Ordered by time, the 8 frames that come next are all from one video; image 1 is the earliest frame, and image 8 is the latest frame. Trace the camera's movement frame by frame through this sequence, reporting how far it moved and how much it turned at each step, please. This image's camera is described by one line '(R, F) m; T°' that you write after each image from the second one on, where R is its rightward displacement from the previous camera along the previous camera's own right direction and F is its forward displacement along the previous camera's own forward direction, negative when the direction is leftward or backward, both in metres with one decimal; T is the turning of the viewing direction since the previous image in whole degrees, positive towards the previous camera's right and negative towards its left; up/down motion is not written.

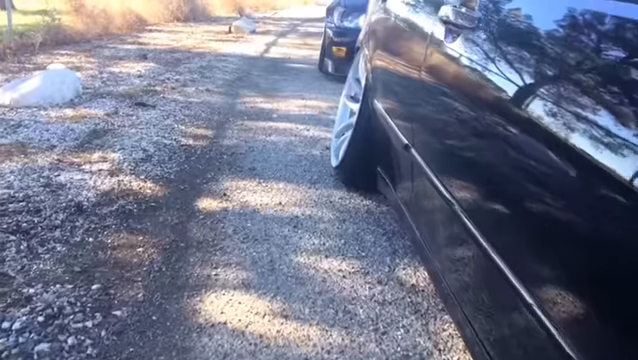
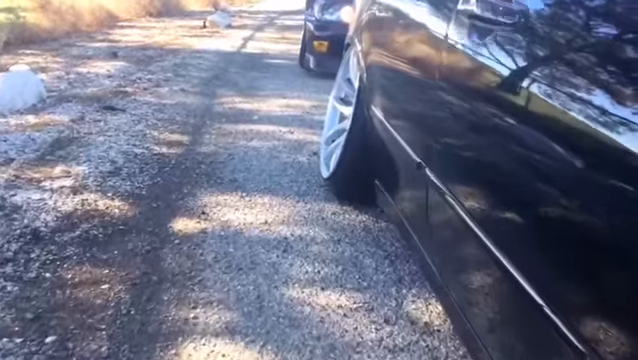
(-0.1, +0.5) m; +2°
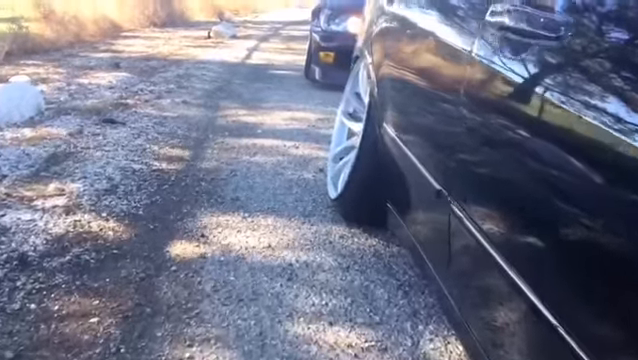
(0.0, +0.3) m; 0°
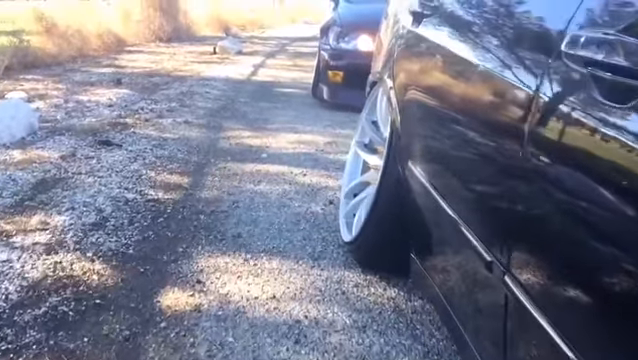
(0.0, +0.4) m; 0°
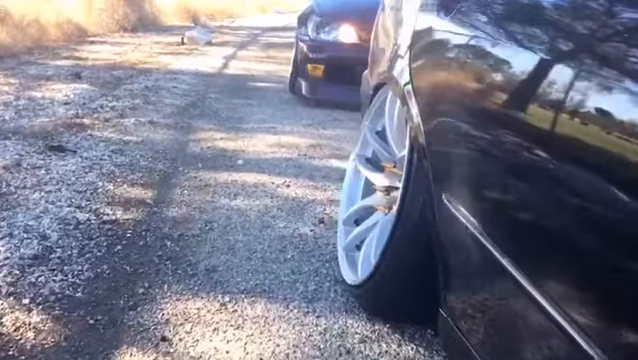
(-0.1, +0.7) m; +3°
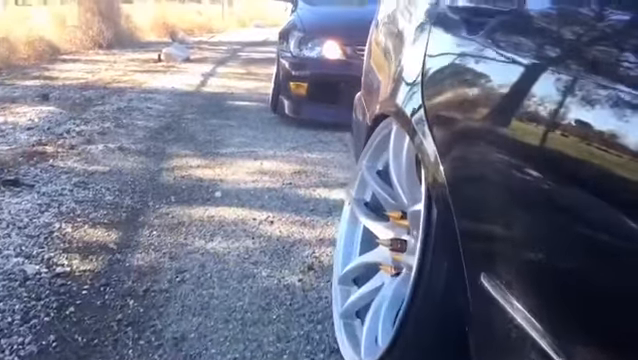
(0.0, +0.5) m; +2°
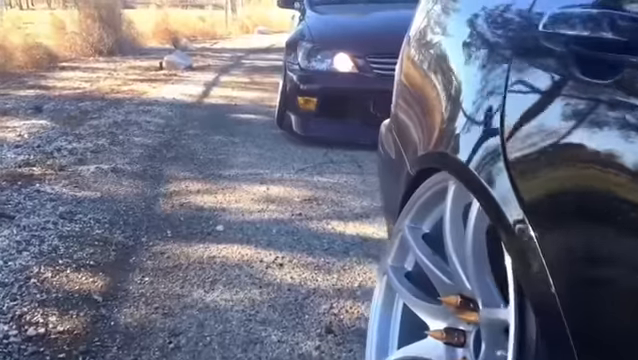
(-0.1, +0.6) m; 0°
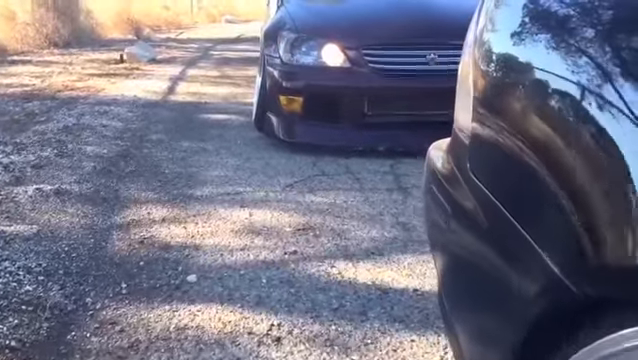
(-0.2, +1.1) m; +3°
